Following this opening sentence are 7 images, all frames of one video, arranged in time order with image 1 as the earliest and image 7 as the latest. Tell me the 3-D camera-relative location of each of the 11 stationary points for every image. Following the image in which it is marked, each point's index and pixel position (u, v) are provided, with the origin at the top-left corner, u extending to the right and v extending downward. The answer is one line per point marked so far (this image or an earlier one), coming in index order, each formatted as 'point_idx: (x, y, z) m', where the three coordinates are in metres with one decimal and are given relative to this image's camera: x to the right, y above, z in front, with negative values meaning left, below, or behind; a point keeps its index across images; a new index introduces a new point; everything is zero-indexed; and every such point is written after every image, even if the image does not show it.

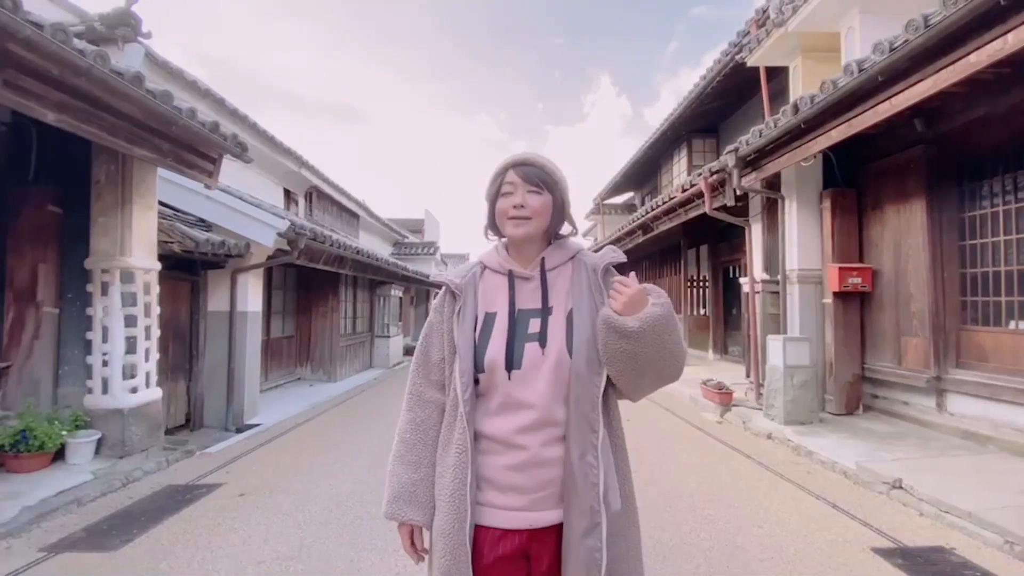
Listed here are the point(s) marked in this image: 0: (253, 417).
0: (-3.2, -1.6, +7.1) m
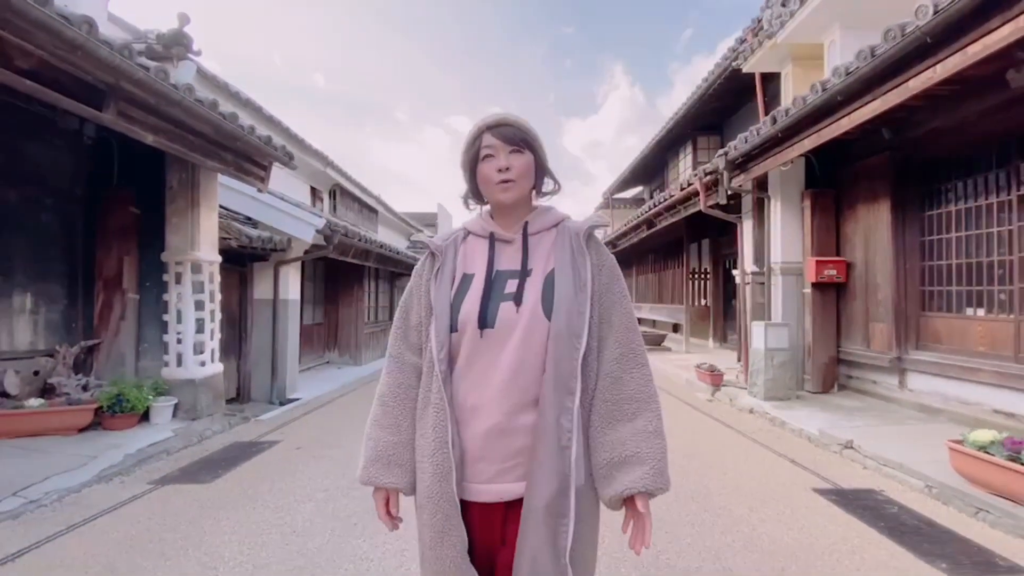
0: (-3.0, -1.4, +8.0) m
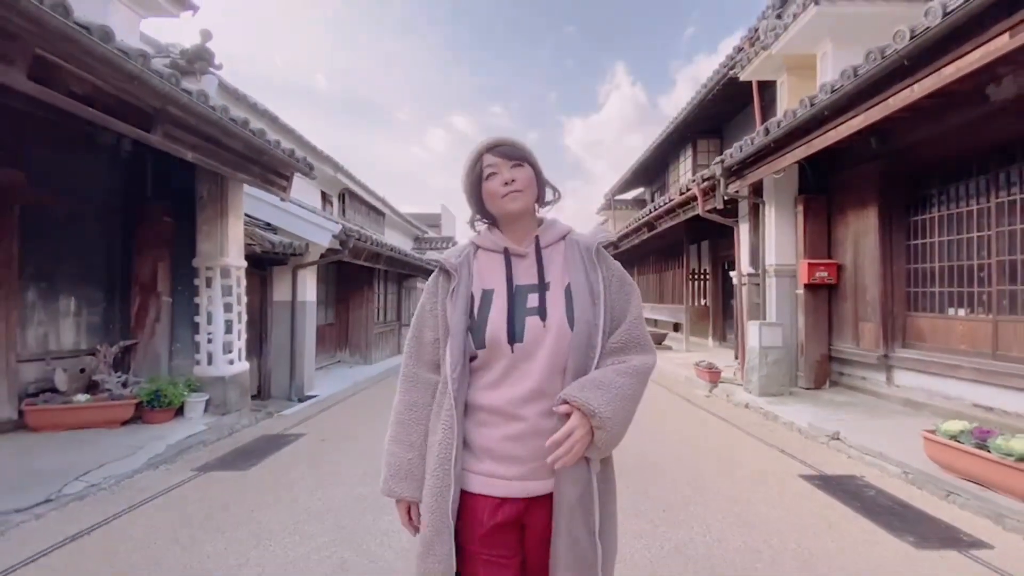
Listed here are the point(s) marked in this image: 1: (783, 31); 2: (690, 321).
0: (-2.9, -1.5, +8.4) m
1: (+3.8, +3.6, +8.1) m
2: (+4.3, -0.8, +13.9) m
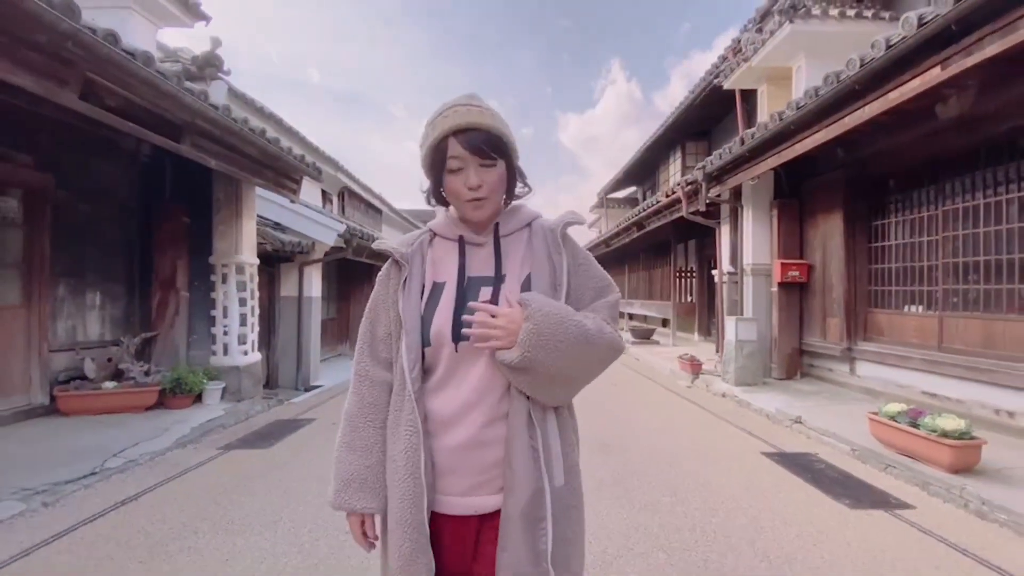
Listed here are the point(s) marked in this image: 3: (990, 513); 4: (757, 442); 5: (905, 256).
0: (-3.0, -1.4, +8.9) m
1: (+3.7, +3.6, +8.6) m
2: (+4.1, -0.7, +14.5) m
3: (+2.9, -1.4, +3.5) m
4: (+2.2, -1.4, +5.3) m
5: (+4.4, +0.4, +6.5) m
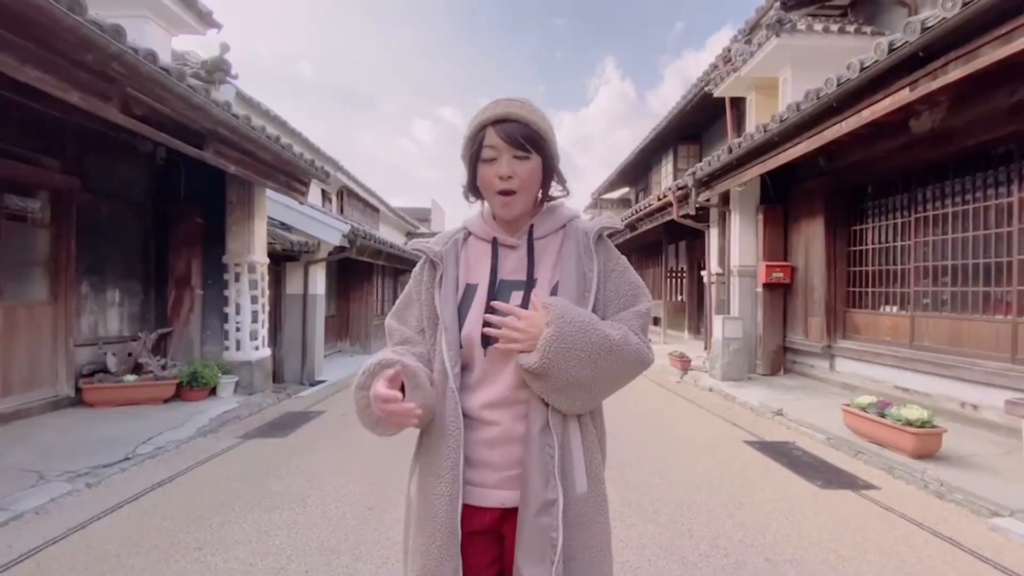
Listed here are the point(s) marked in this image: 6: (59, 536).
0: (-3.1, -1.4, +9.2) m
1: (+3.7, +3.6, +9.0) m
2: (+4.0, -0.7, +14.9) m
3: (+2.9, -1.4, +3.9) m
4: (+2.2, -1.4, +5.7) m
5: (+4.4, +0.3, +6.9) m
6: (-2.5, -1.4, +3.2) m
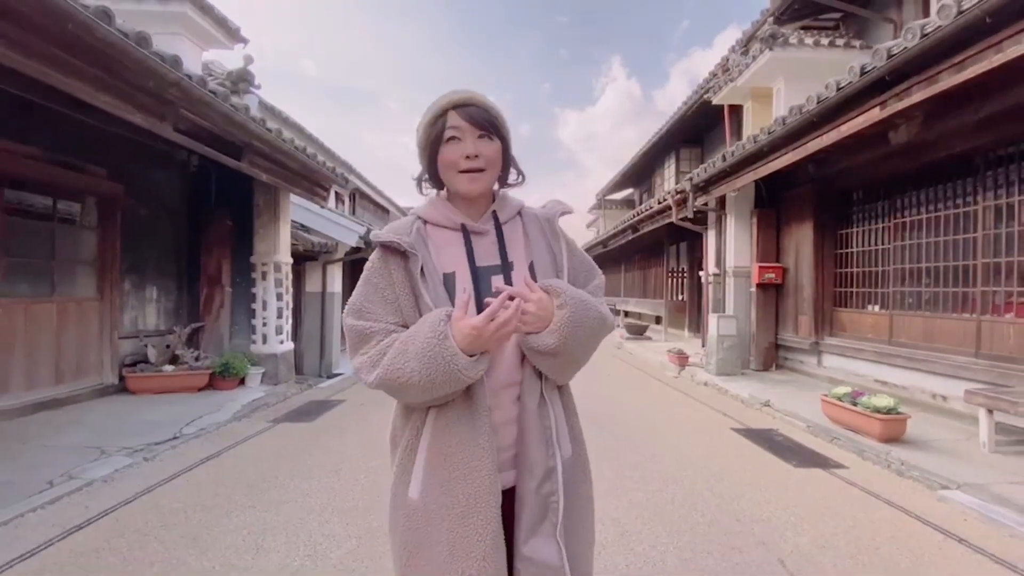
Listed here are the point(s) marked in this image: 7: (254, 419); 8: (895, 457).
0: (-3.0, -1.4, +9.7) m
1: (+3.8, +3.6, +9.5) m
2: (+4.2, -0.7, +15.4) m
3: (+3.0, -1.4, +4.4) m
4: (+2.3, -1.4, +6.1) m
5: (+4.5, +0.3, +7.4) m
6: (-2.5, -1.3, +3.7) m
7: (-2.7, -1.4, +6.0) m
8: (+3.0, -1.3, +4.6) m
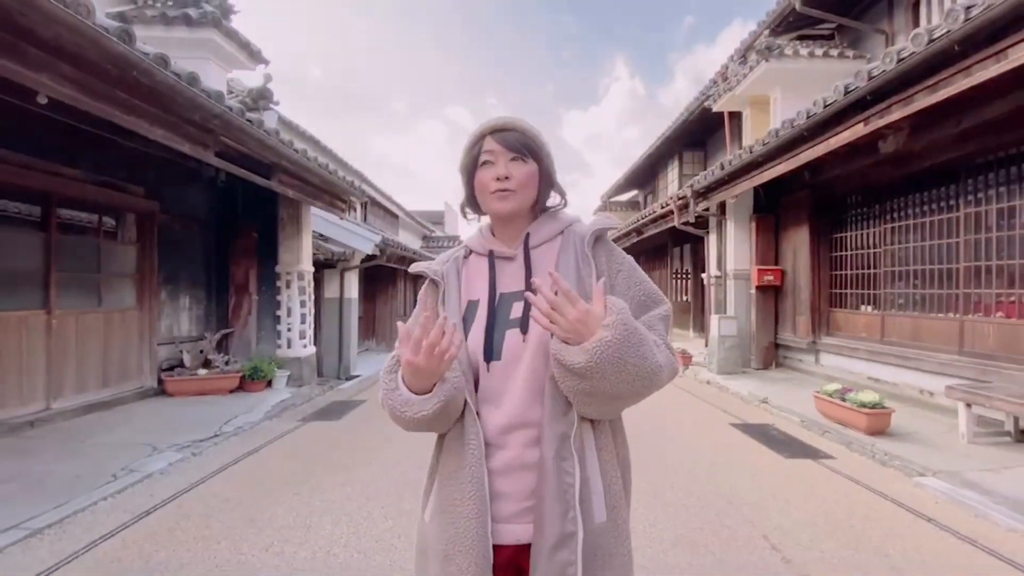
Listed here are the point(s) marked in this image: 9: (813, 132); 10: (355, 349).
0: (-2.8, -1.5, +10.2) m
1: (+3.9, +3.6, +9.8) m
2: (+4.4, -0.7, +15.8) m
3: (+3.1, -1.4, +4.8) m
4: (+2.4, -1.5, +6.5) m
5: (+4.6, +0.3, +7.7) m
6: (-2.3, -1.4, +4.2) m
7: (-2.6, -1.5, +6.5) m
8: (+3.2, -1.4, +5.0) m
9: (+3.3, +1.7, +6.3) m
10: (-2.8, -1.1, +10.2) m
